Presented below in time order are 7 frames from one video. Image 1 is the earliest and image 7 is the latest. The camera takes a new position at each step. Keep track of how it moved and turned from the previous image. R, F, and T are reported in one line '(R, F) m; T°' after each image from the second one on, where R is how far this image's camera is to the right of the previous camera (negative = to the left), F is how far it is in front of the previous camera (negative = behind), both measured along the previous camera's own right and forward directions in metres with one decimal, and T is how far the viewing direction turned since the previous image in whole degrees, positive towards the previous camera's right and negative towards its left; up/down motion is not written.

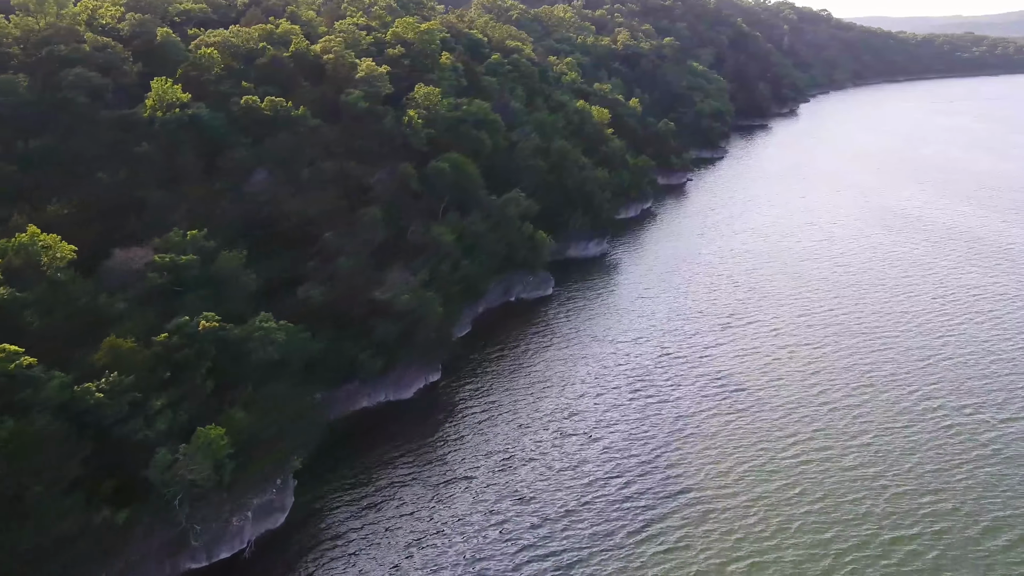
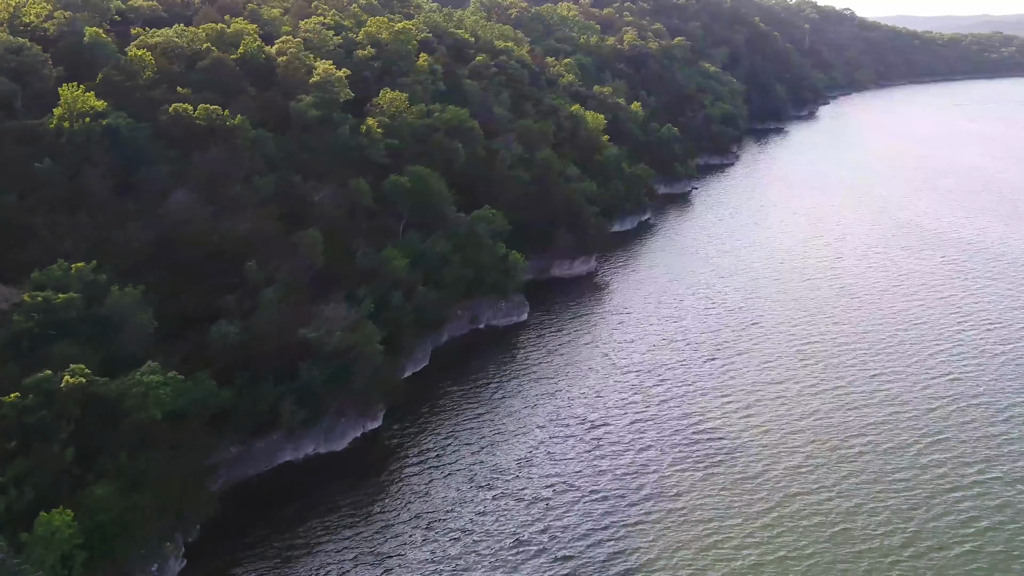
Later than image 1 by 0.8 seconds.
(+3.0, +5.4) m; -1°
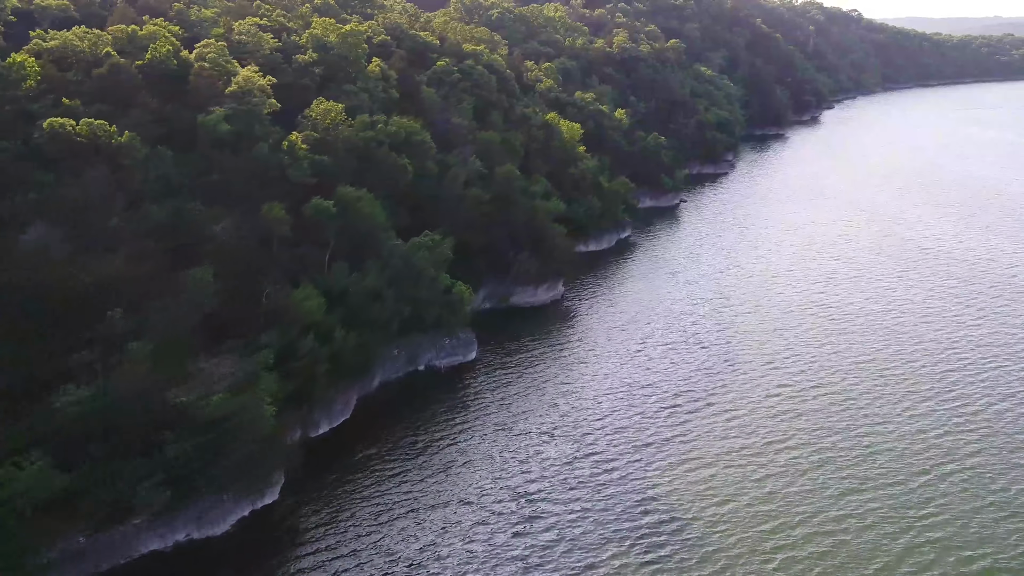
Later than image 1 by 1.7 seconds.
(+3.2, +6.2) m; 0°
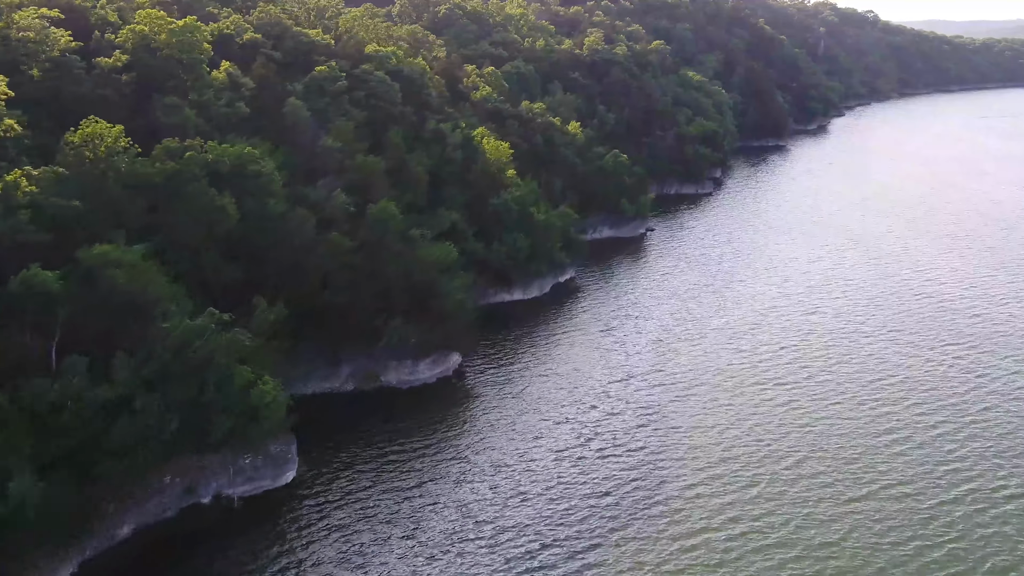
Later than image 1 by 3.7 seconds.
(+7.0, +14.2) m; -1°
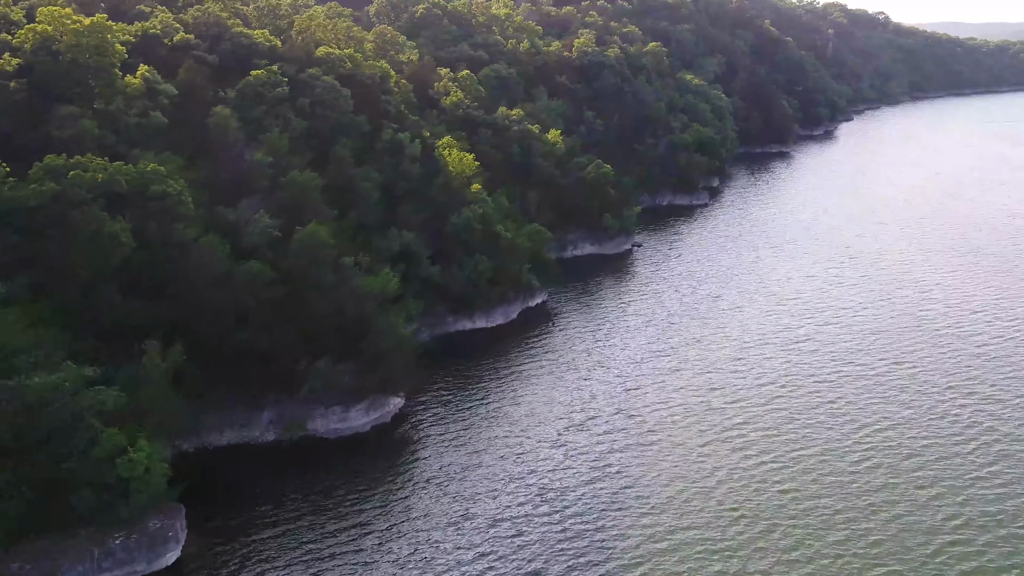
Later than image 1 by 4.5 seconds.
(+2.8, +5.6) m; -1°
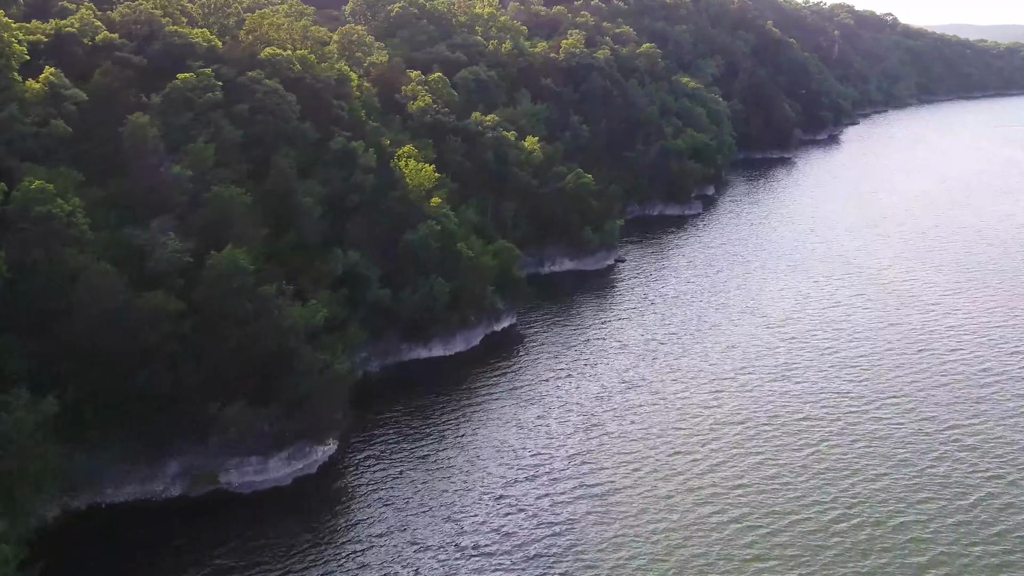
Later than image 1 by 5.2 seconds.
(+2.5, +5.0) m; 0°
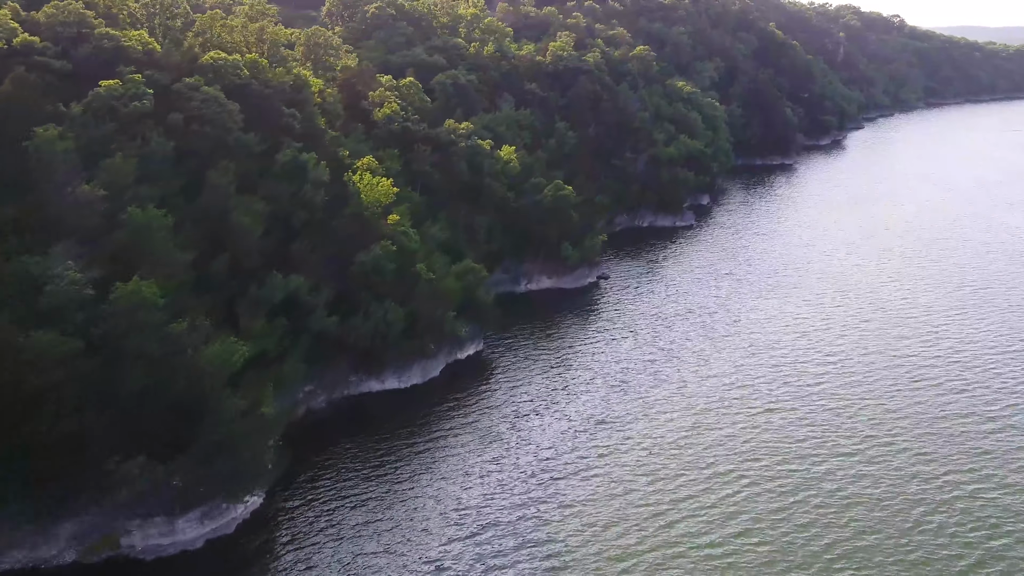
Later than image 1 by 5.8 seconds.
(+2.2, +4.2) m; 0°
